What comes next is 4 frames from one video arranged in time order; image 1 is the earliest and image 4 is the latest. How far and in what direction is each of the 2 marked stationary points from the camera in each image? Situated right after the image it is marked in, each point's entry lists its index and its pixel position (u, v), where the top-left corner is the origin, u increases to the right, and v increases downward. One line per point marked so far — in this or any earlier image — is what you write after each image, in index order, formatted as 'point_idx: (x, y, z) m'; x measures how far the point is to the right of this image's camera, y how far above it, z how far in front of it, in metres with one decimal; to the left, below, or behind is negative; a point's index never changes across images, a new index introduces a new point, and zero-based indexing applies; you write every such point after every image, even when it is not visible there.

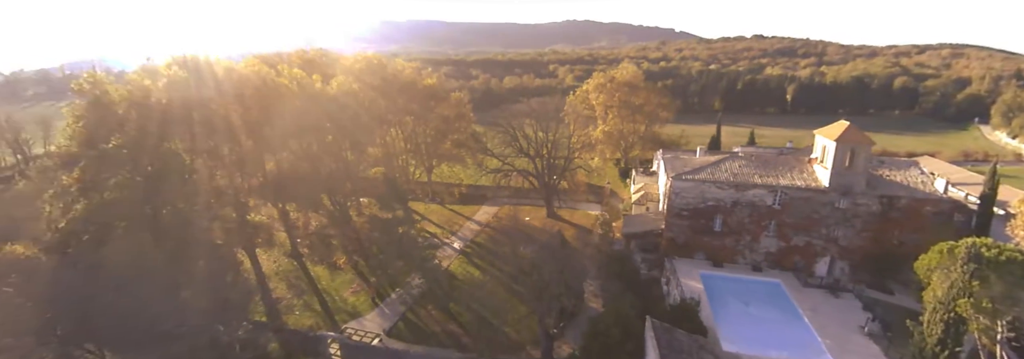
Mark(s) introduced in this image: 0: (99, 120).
0: (-17.3, +2.4, +19.5) m
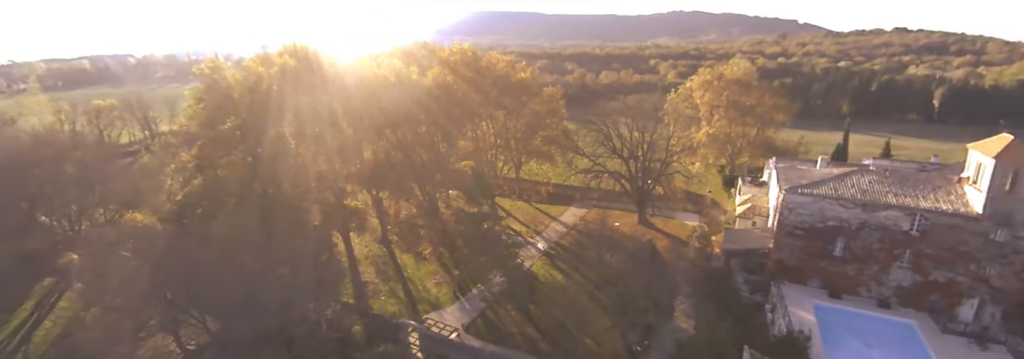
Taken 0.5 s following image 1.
0: (-13.1, +3.3, +20.5) m
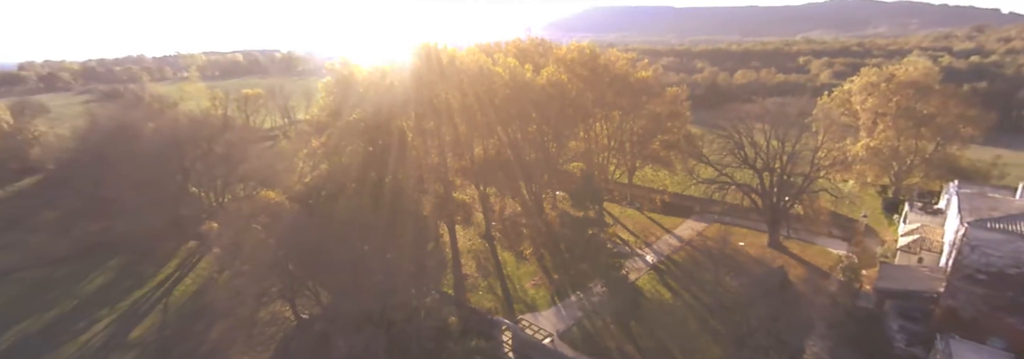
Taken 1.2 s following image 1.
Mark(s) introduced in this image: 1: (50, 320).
0: (-8.0, +4.0, +21.5) m
1: (-20.4, -6.1, +19.8) m
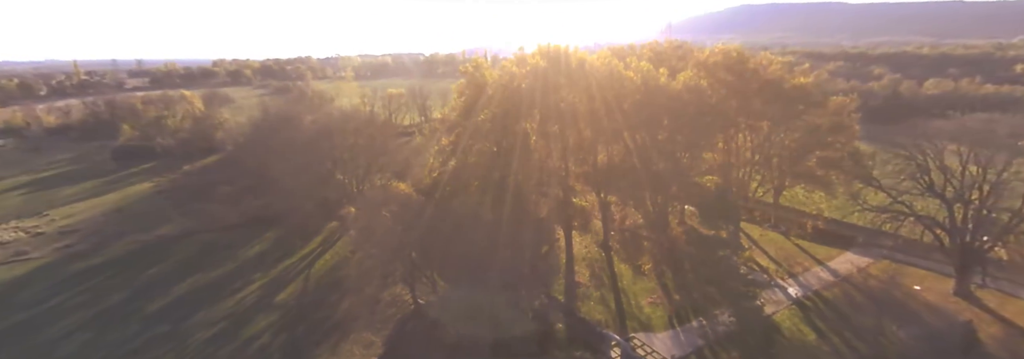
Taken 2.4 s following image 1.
0: (-1.7, +4.1, +21.8) m
1: (-14.8, -5.1, +23.1) m
